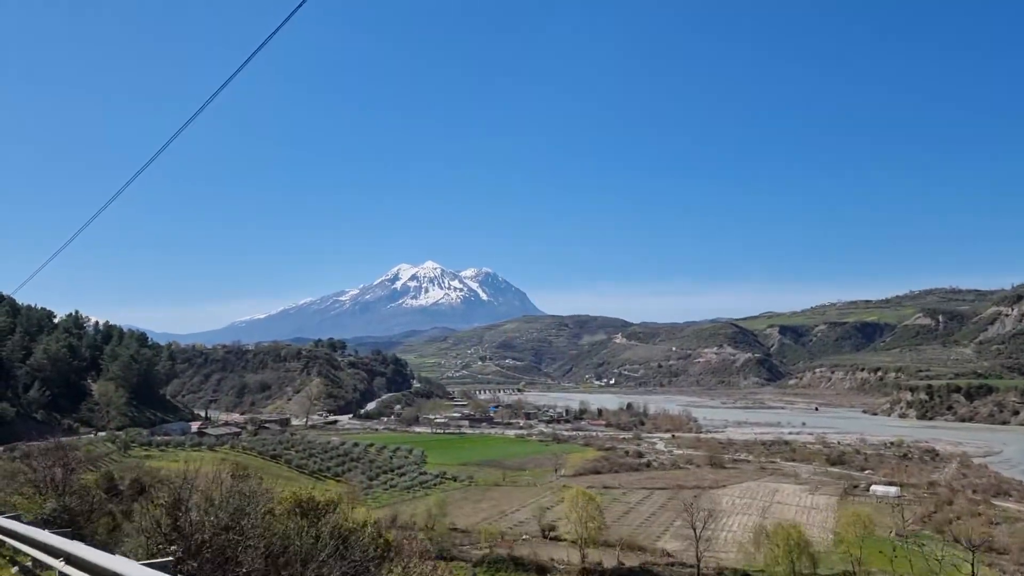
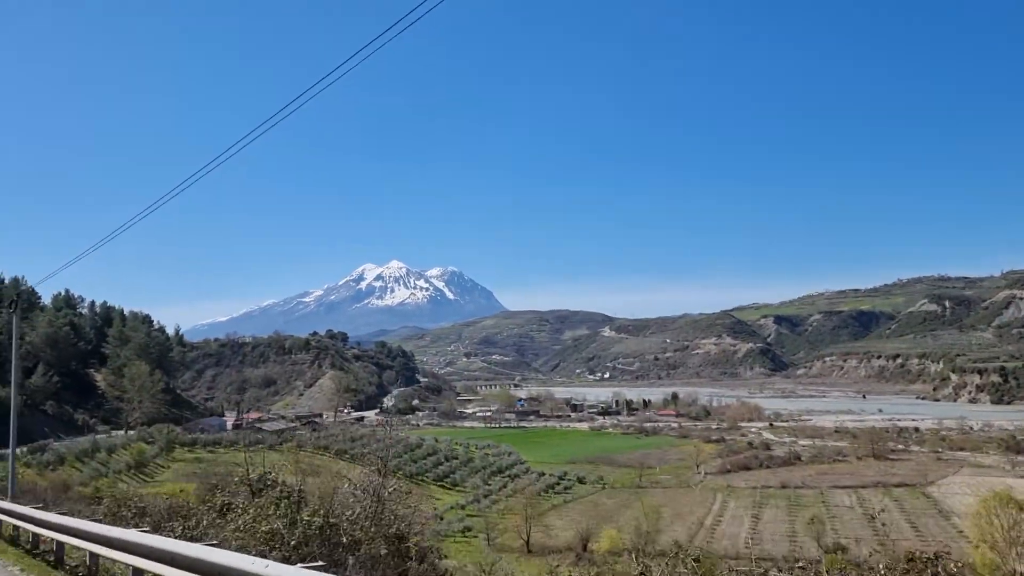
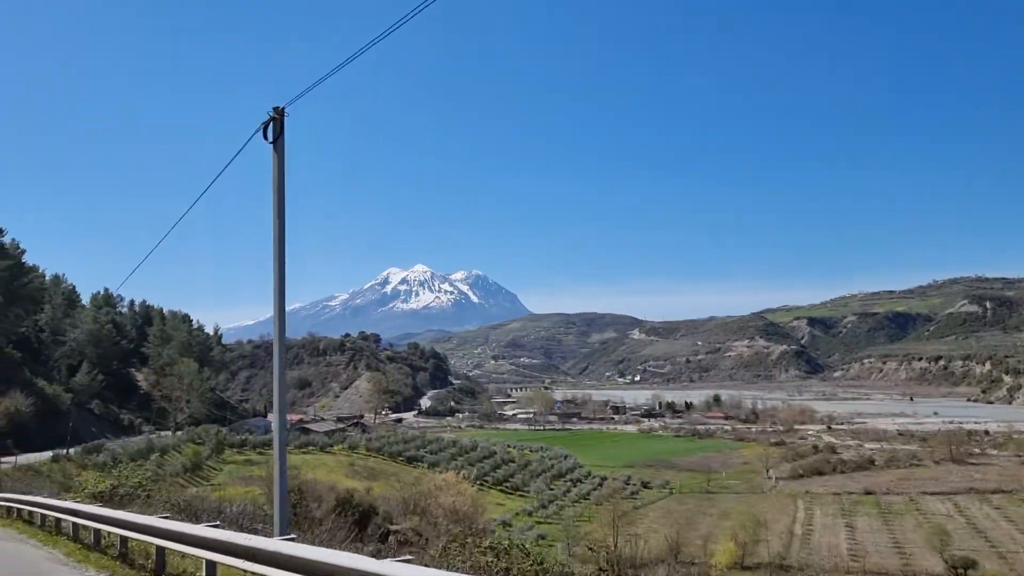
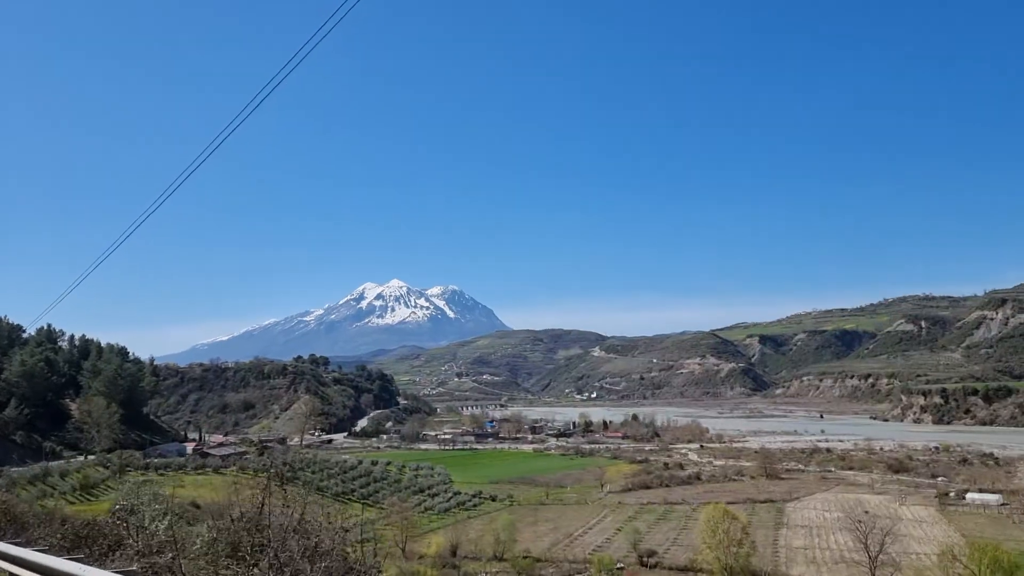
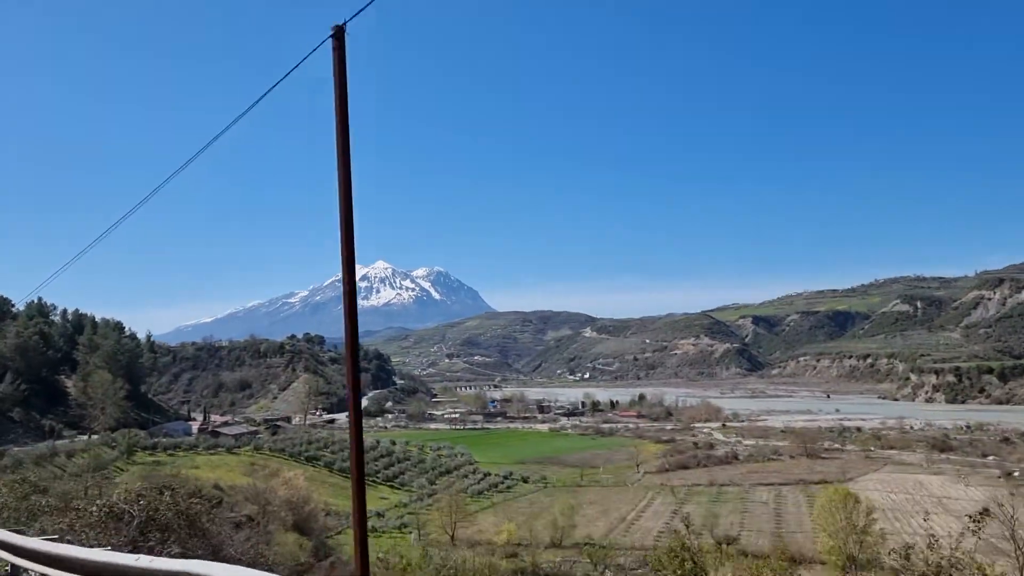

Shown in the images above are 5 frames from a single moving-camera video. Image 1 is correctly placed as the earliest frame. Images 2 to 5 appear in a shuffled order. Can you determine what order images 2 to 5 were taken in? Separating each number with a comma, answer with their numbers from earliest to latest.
4, 5, 2, 3
